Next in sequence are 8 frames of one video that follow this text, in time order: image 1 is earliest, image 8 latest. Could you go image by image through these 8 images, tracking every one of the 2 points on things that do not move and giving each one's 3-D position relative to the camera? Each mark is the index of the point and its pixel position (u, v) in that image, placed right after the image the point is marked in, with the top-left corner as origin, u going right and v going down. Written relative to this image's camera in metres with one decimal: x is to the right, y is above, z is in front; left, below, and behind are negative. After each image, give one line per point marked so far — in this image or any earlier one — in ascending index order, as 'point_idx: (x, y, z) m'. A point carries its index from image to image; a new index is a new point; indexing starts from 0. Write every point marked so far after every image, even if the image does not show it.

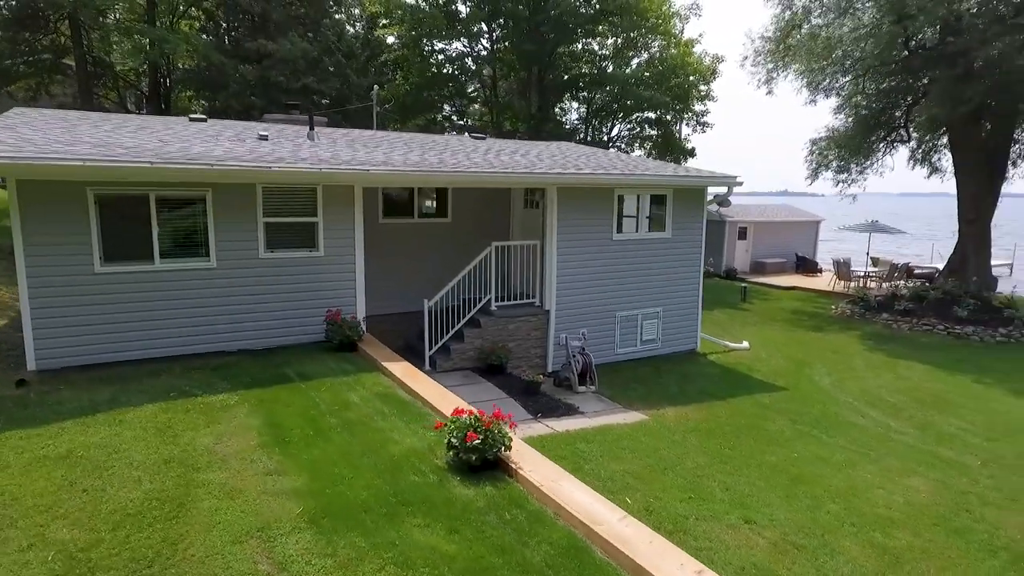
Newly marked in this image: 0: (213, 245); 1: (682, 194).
0: (-3.5, +0.5, +7.5) m
1: (+3.0, +1.6, +11.2) m
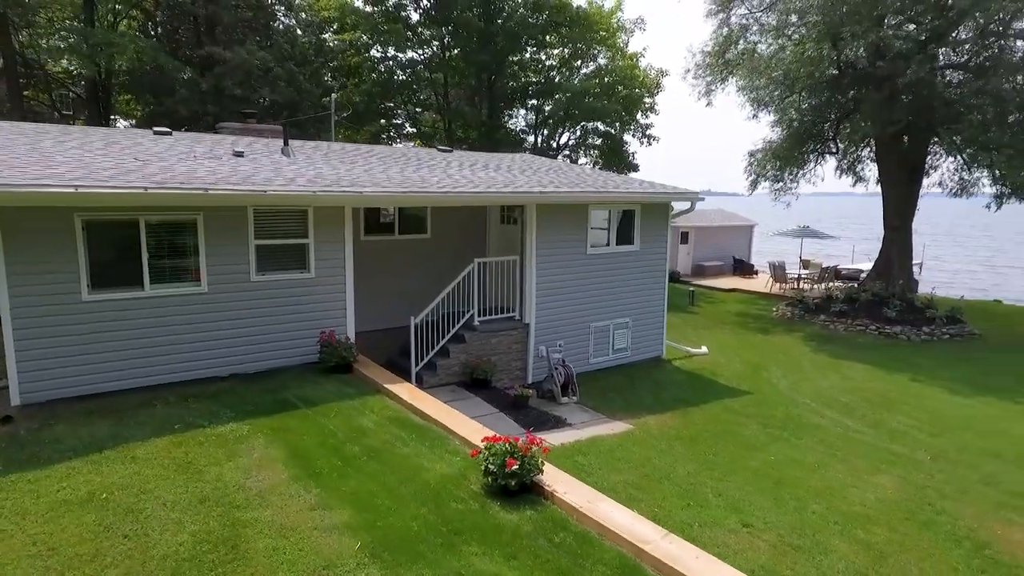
0: (-3.6, +0.2, +7.4) m
1: (+2.5, +1.4, +11.7) m
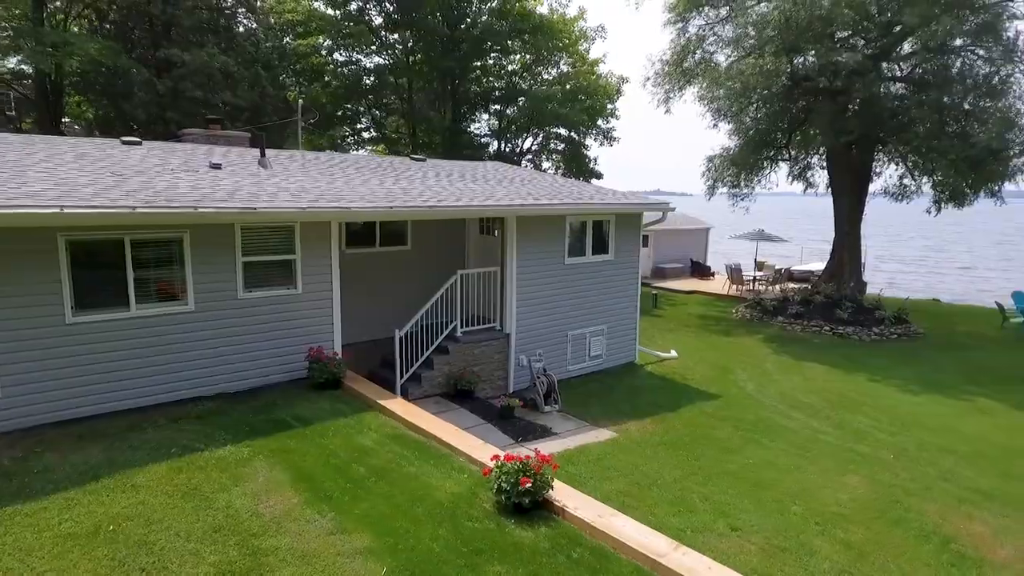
0: (-3.7, 0.0, +7.3) m
1: (+2.1, +1.3, +12.0) m
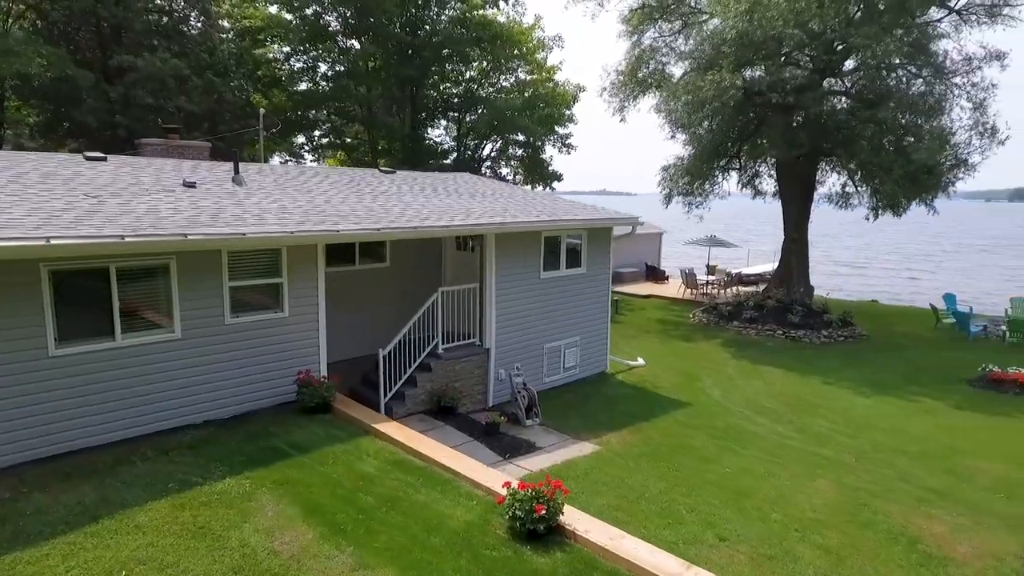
0: (-3.8, -0.3, +7.1) m
1: (+1.6, +1.0, +12.3) m
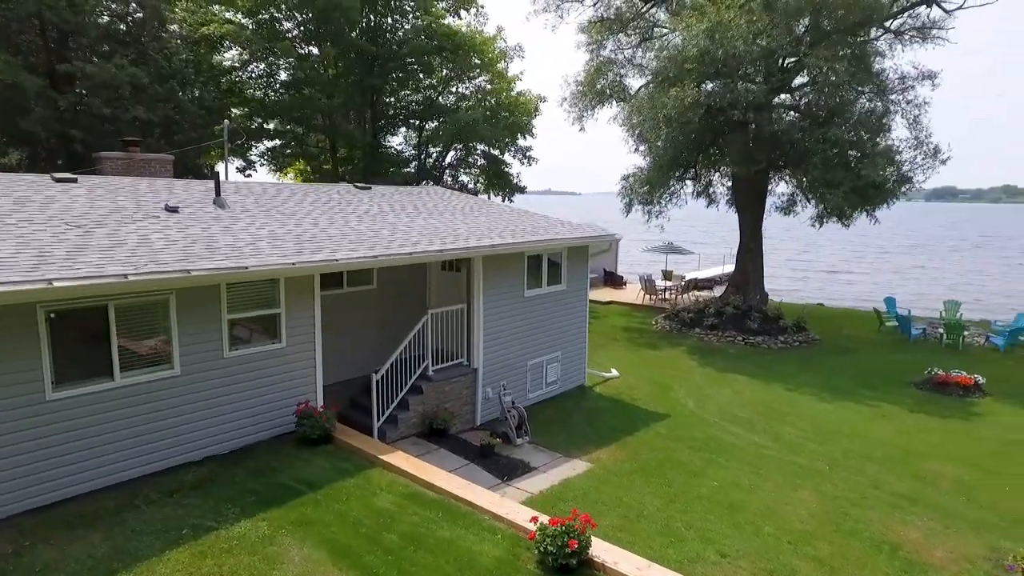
0: (-3.7, -0.7, +6.9) m
1: (+1.2, +0.7, +12.5) m
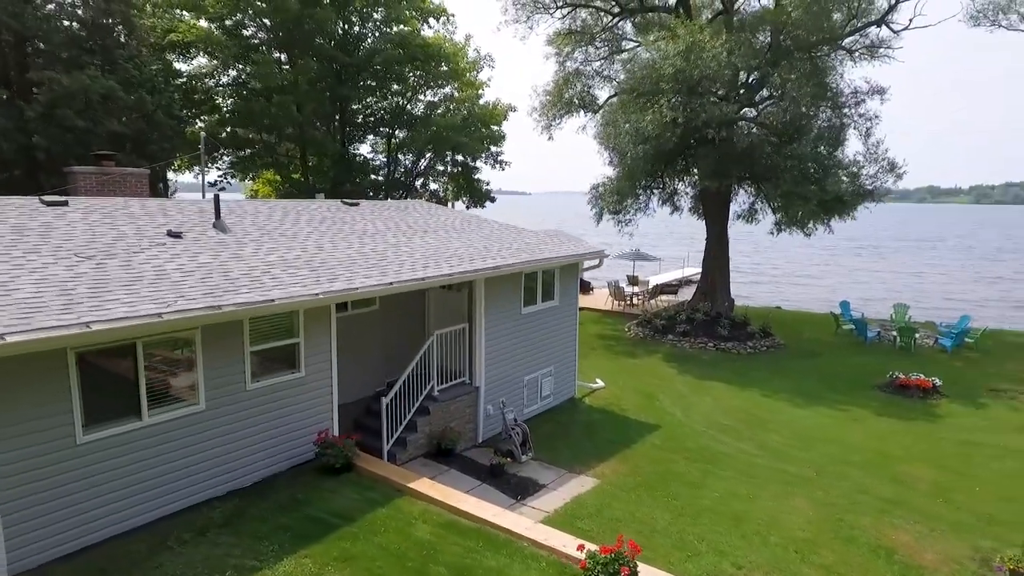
0: (-3.3, -1.1, +6.8) m
1: (+1.1, +0.4, +12.8) m
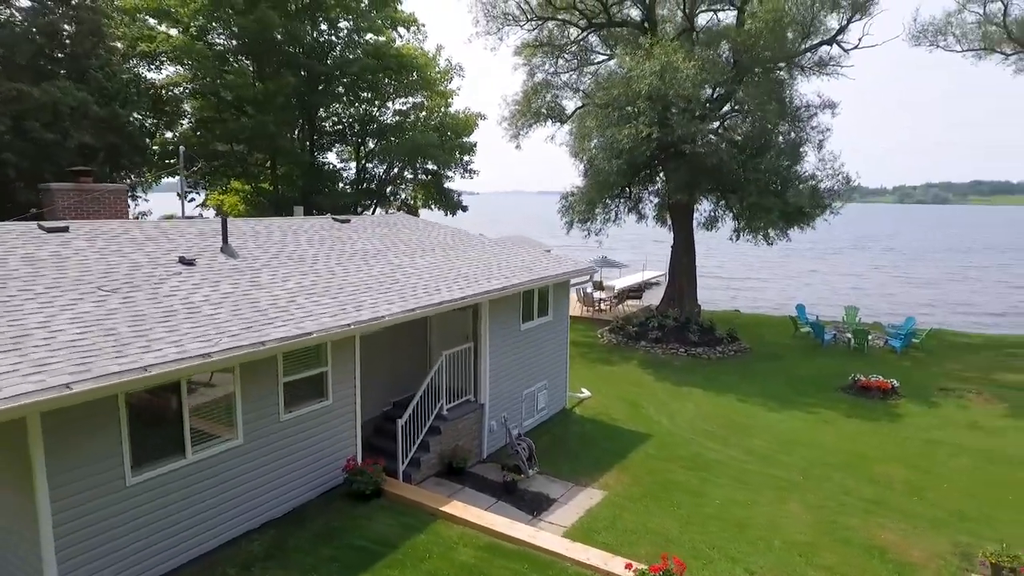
0: (-2.9, -1.4, +6.8) m
1: (+0.9, +0.1, +13.1) m
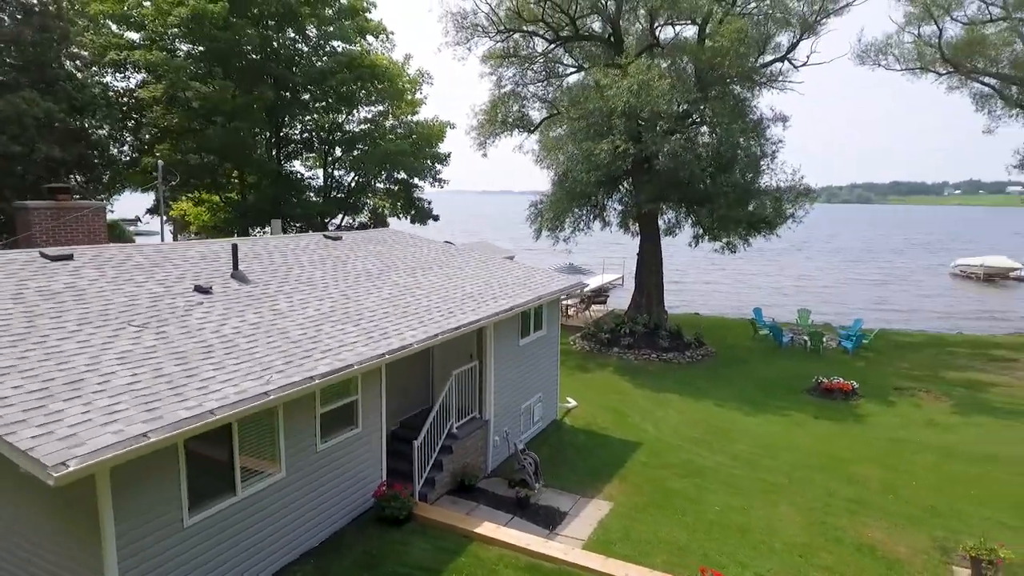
0: (-2.5, -1.8, +6.8) m
1: (+0.8, -0.2, +13.5) m
